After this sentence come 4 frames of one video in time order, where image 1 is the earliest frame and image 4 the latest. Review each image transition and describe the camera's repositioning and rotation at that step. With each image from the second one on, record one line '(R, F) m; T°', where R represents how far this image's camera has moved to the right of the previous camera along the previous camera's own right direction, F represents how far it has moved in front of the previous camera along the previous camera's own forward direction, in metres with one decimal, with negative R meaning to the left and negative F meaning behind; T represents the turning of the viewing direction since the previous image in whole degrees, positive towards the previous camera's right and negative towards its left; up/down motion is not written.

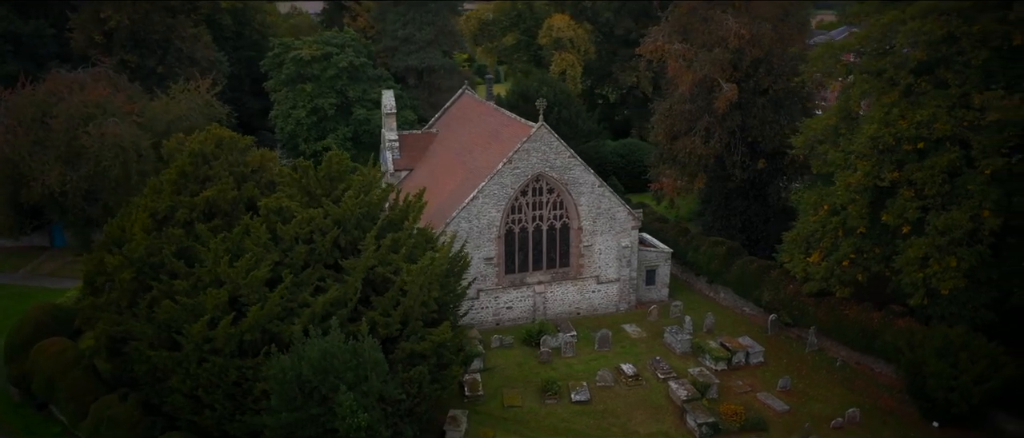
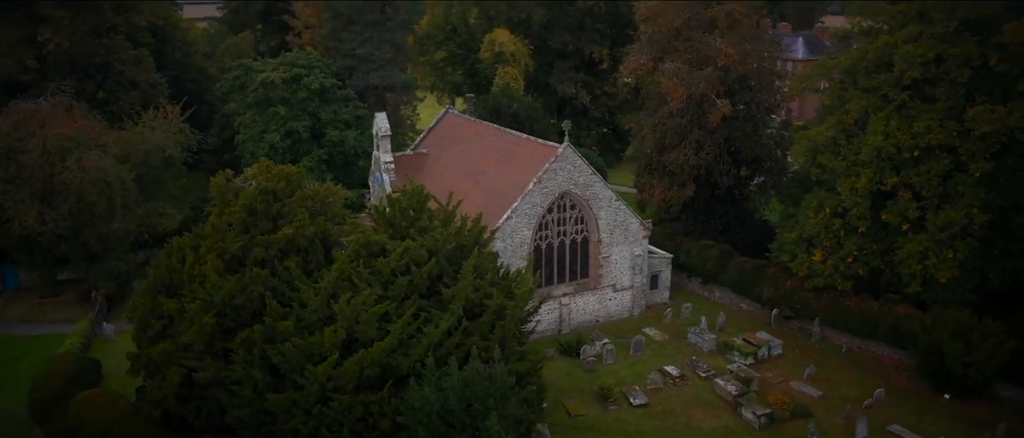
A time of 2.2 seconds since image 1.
(-5.9, -0.5) m; +10°
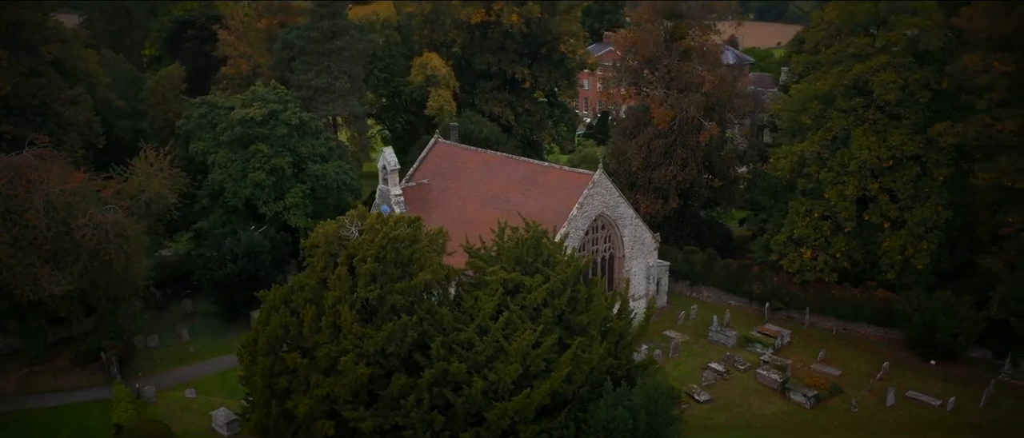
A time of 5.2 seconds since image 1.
(-8.6, -0.9) m; +13°
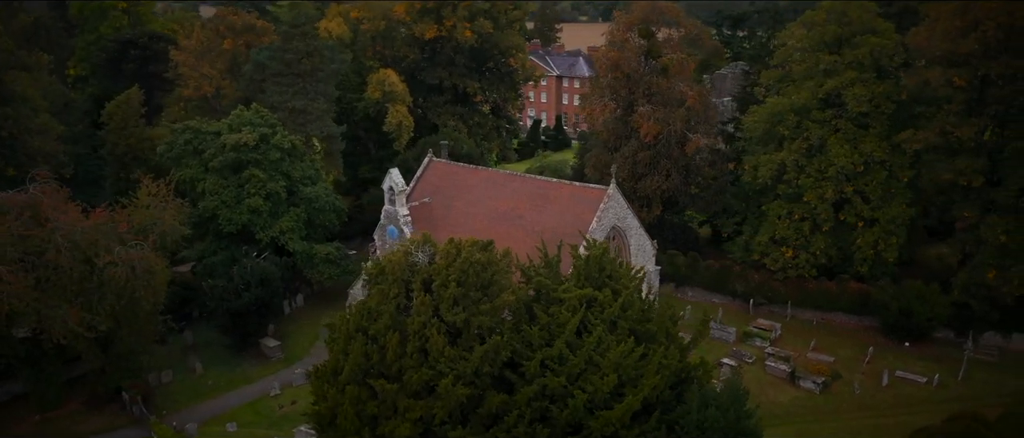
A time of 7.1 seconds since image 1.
(-5.6, -1.0) m; +8°
